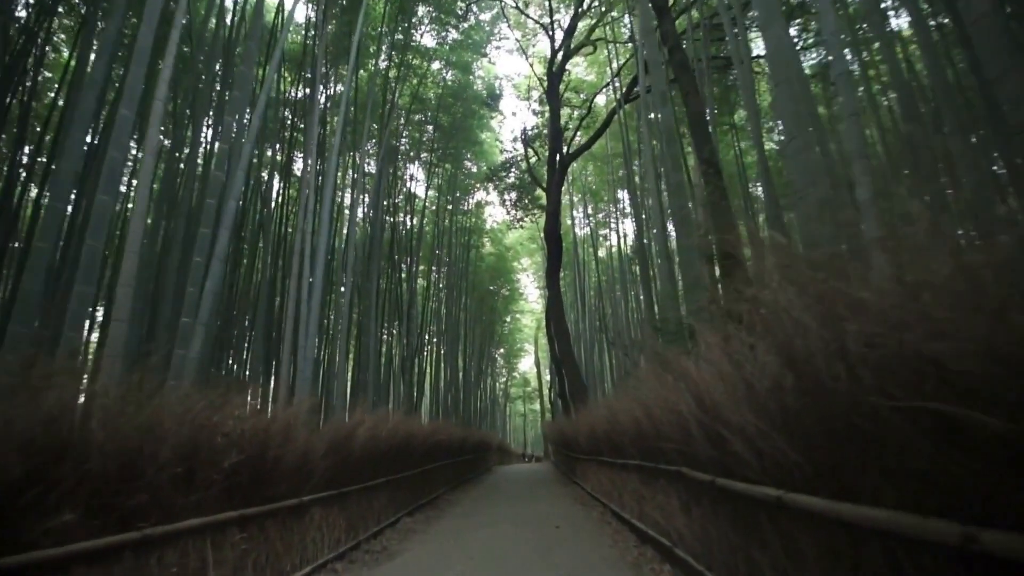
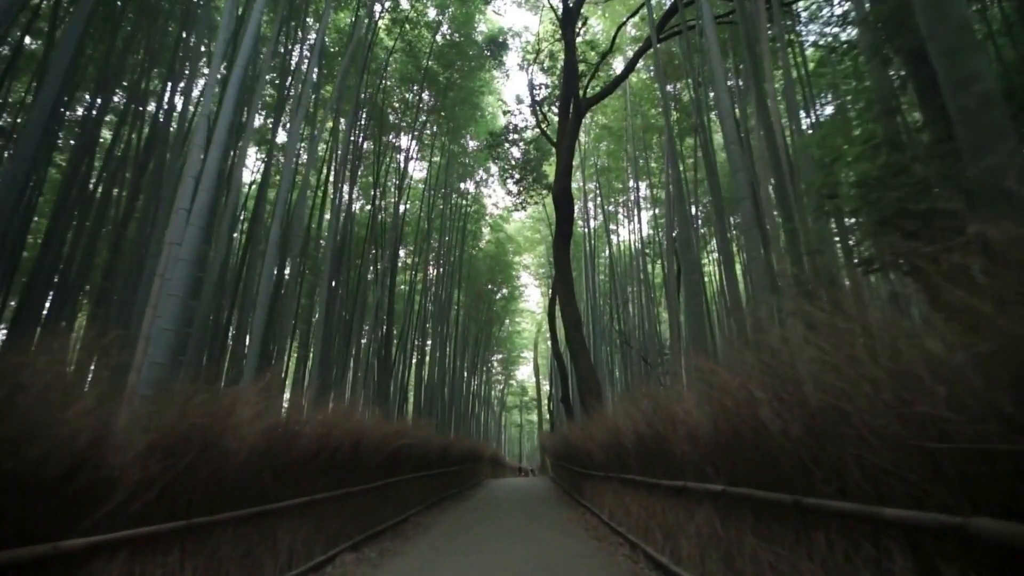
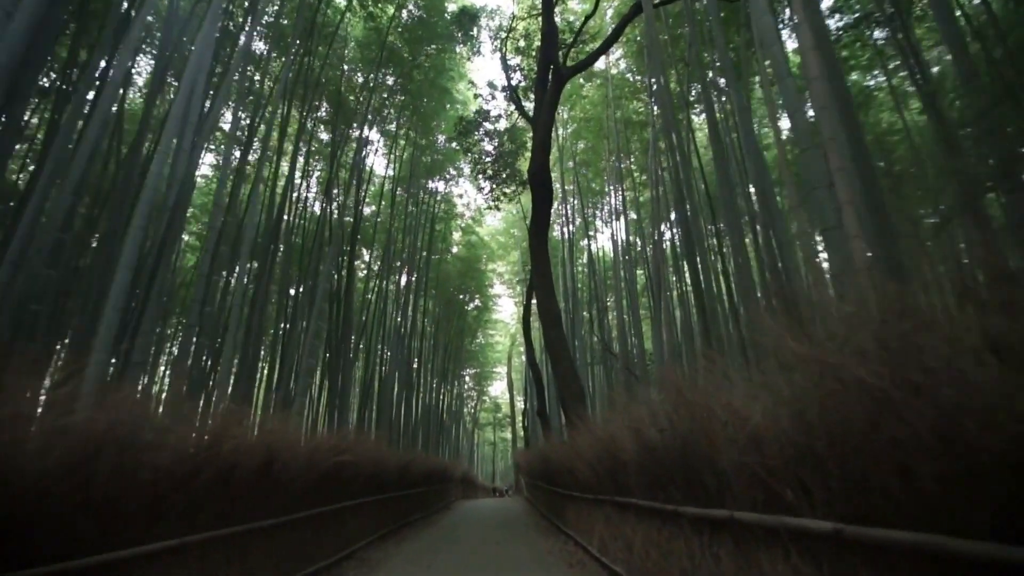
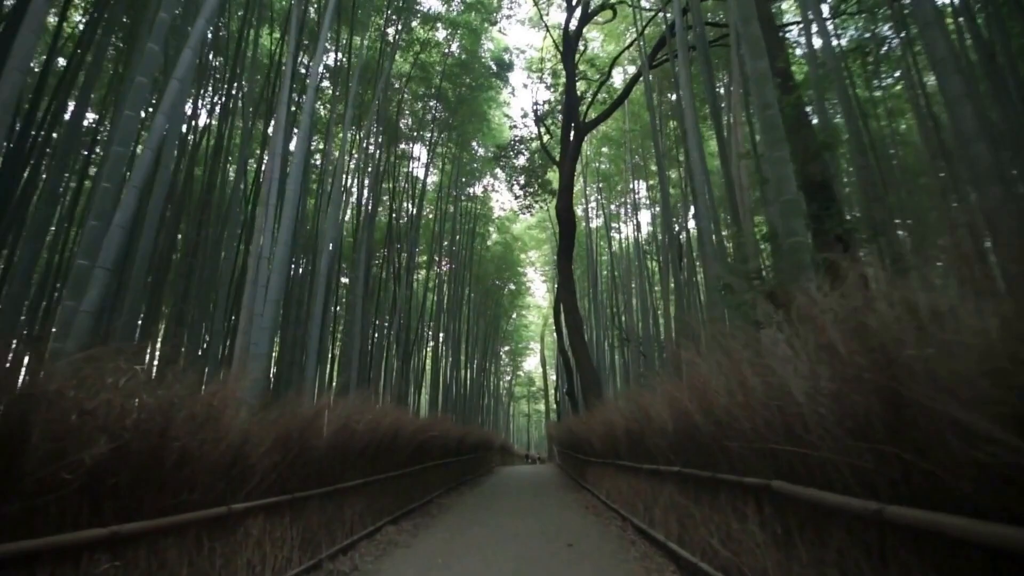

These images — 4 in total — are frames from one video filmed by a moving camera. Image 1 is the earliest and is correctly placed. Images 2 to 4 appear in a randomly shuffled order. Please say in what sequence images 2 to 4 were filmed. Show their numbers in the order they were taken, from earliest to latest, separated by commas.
4, 2, 3
